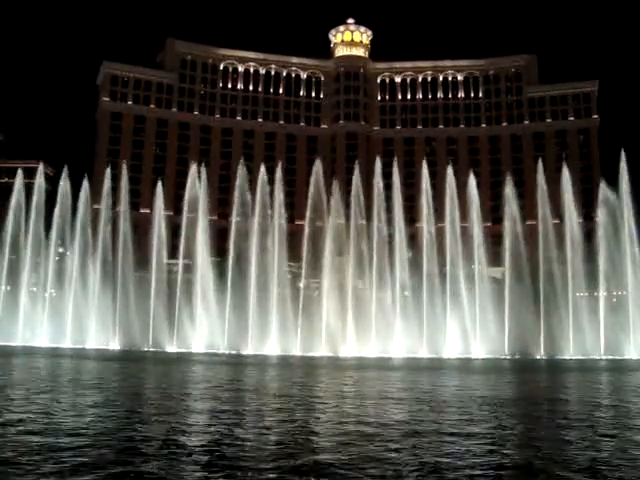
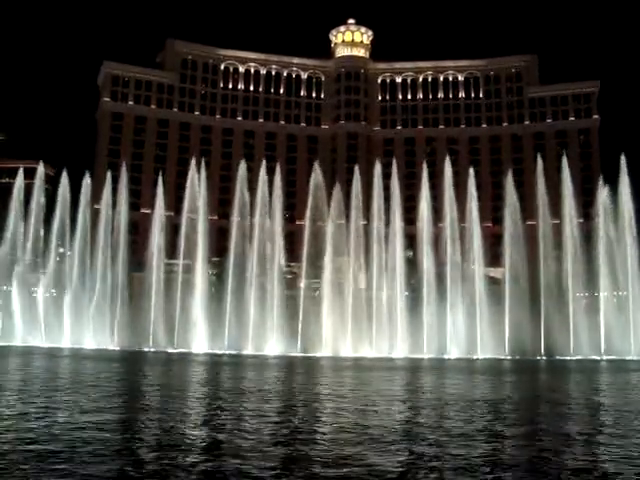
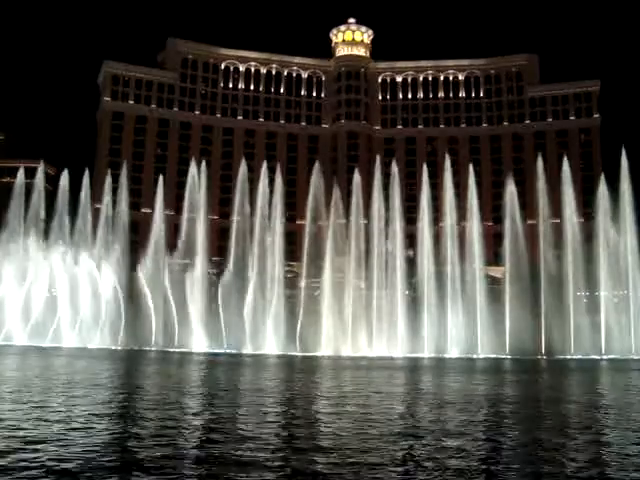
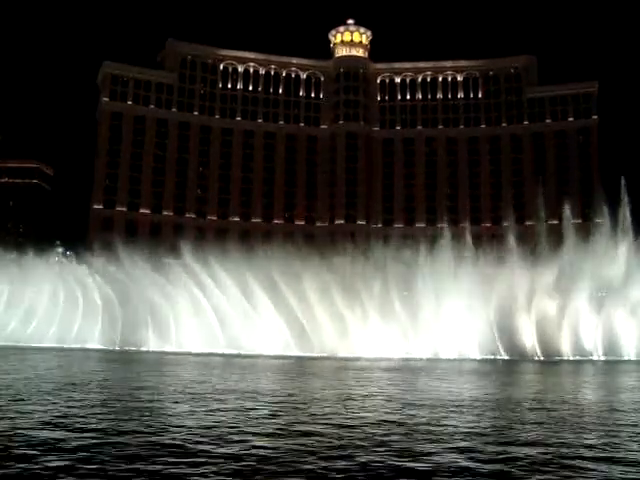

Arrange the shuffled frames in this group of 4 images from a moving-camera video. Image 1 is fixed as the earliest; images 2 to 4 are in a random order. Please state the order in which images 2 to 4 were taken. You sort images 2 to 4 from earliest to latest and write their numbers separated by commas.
2, 3, 4
